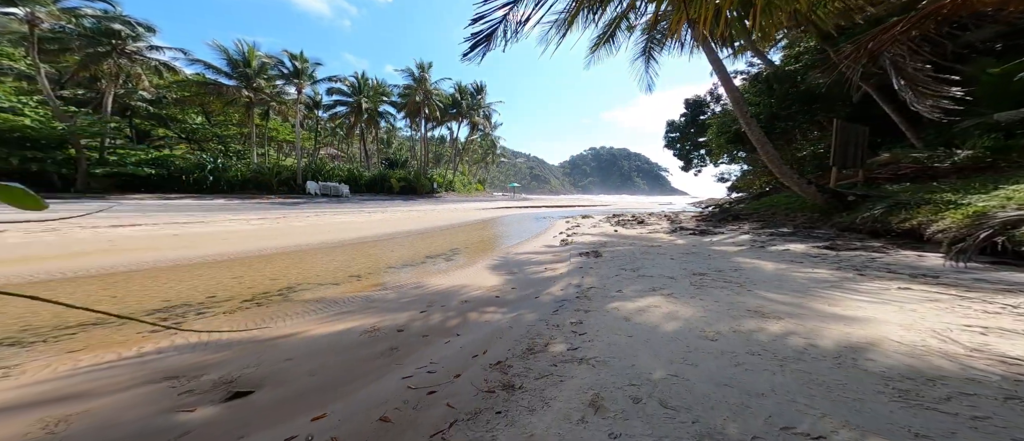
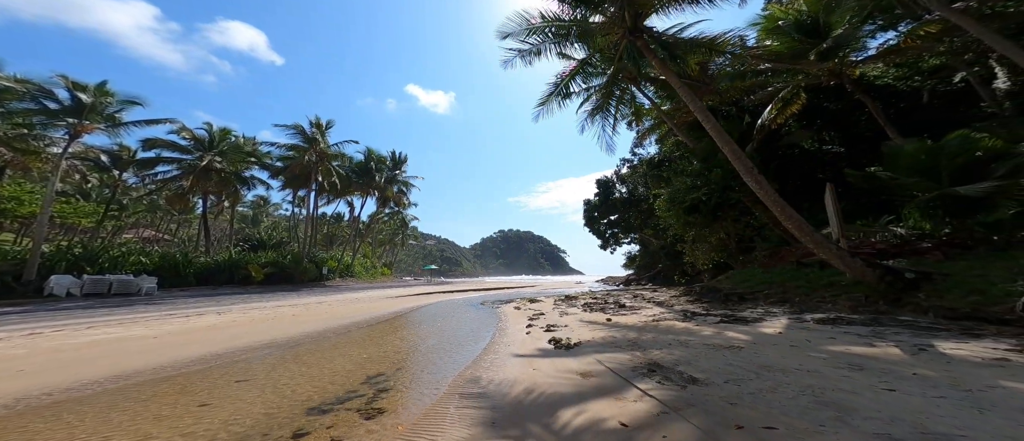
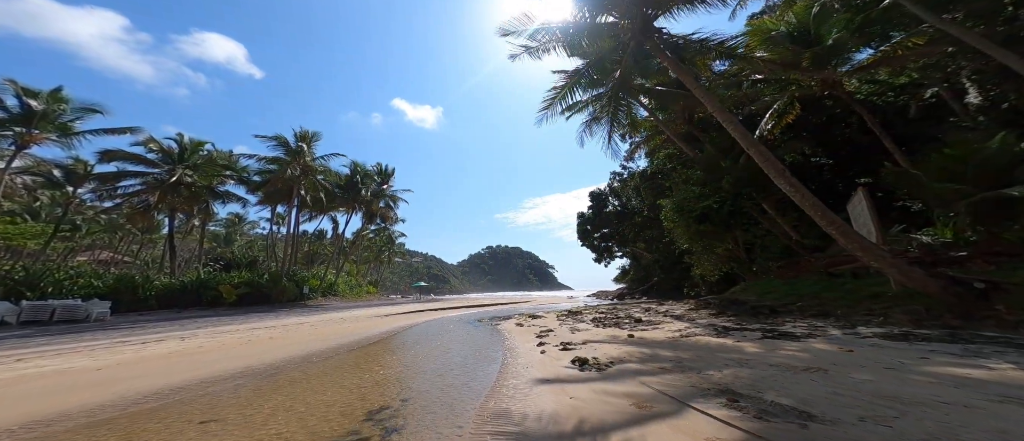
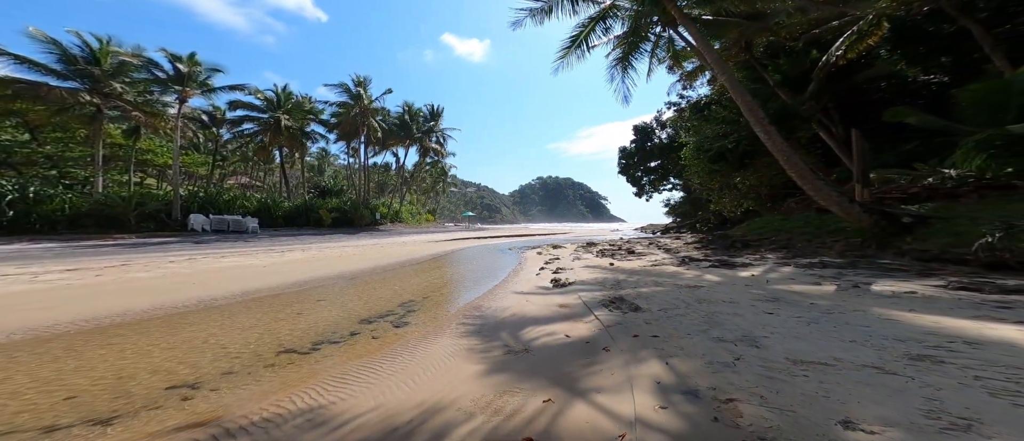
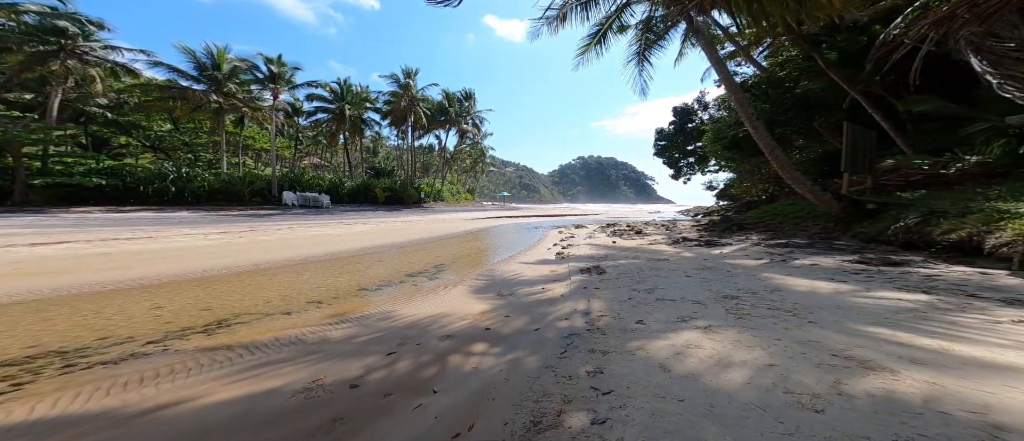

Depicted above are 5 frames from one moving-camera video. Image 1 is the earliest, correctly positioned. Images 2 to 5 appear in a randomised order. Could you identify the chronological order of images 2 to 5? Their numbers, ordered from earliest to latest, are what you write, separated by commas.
5, 4, 2, 3
